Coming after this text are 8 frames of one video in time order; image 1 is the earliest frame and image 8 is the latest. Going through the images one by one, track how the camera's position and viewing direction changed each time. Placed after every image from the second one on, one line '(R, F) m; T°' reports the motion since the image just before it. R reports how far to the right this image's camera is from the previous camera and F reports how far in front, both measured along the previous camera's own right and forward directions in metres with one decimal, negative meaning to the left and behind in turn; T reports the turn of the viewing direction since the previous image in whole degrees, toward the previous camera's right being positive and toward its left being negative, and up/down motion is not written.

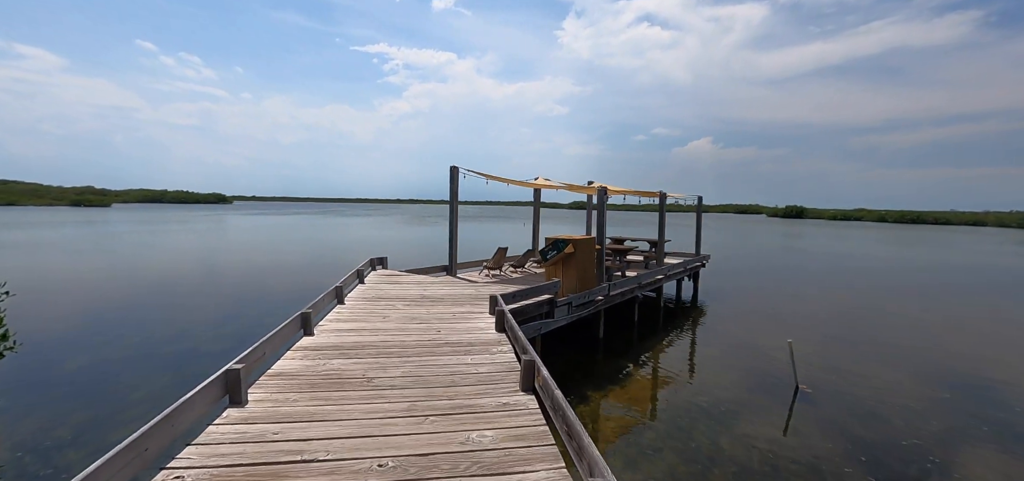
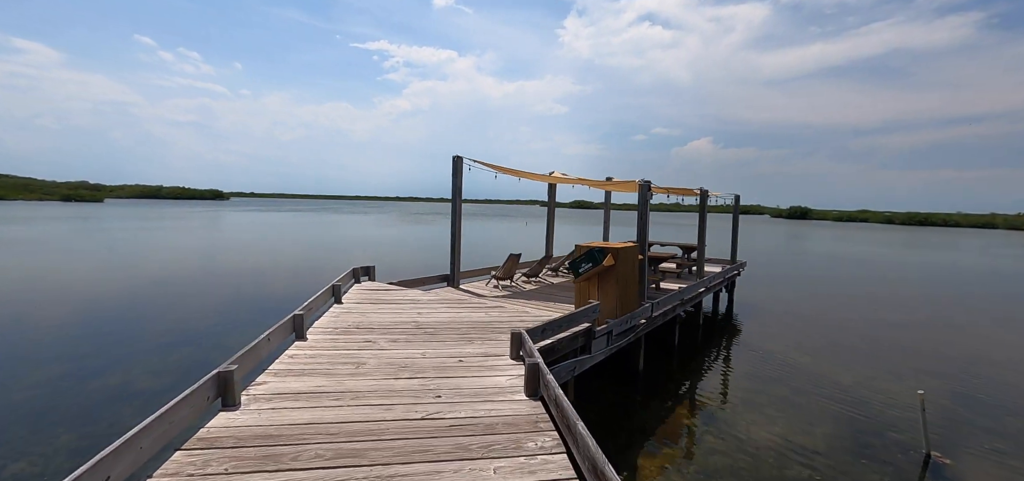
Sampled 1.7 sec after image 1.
(-0.3, +1.8) m; 0°
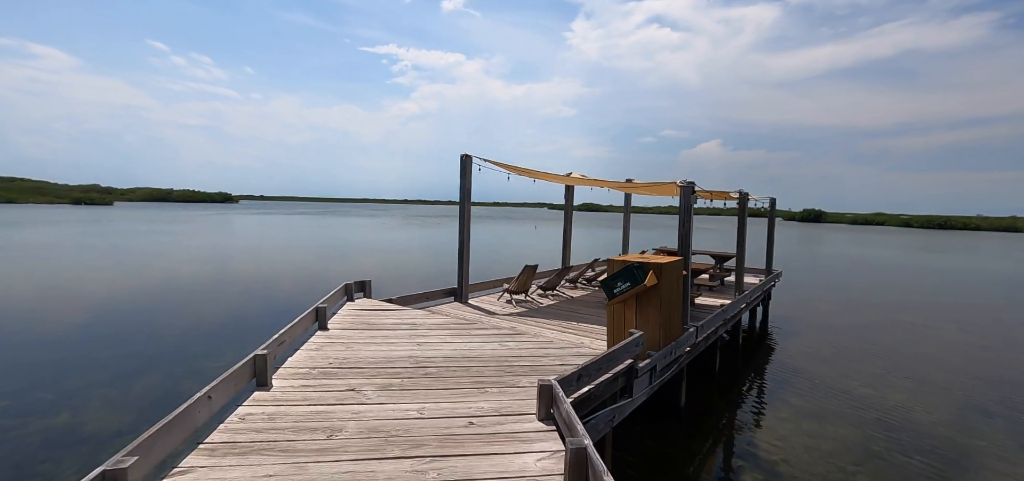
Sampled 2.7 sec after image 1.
(-0.1, +1.1) m; -1°
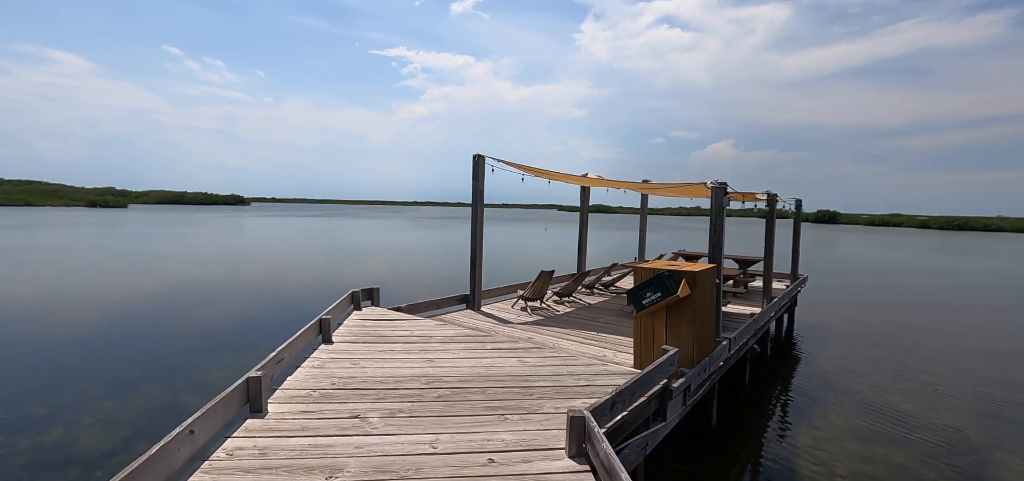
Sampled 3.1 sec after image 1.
(-0.1, +0.4) m; -1°
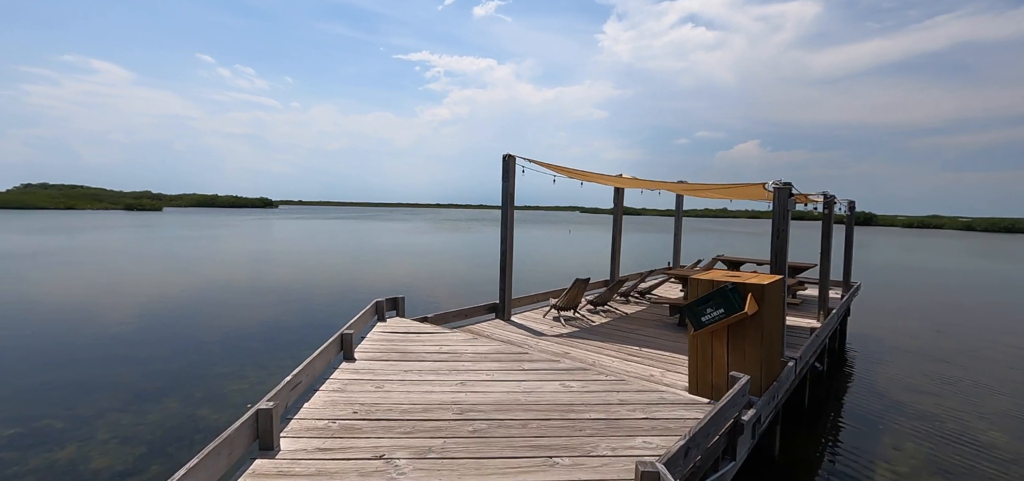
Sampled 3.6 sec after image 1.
(-0.2, +0.5) m; -3°
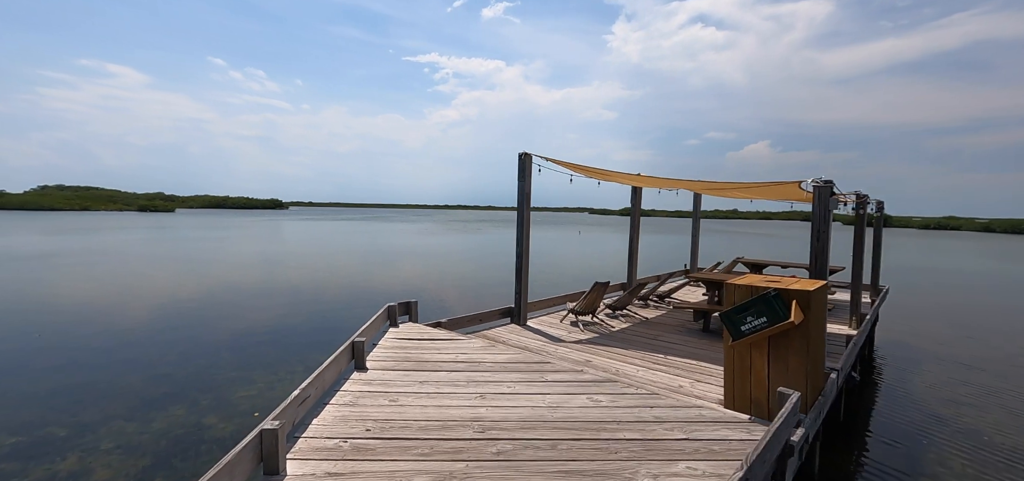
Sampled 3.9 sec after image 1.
(-0.1, +0.3) m; -1°
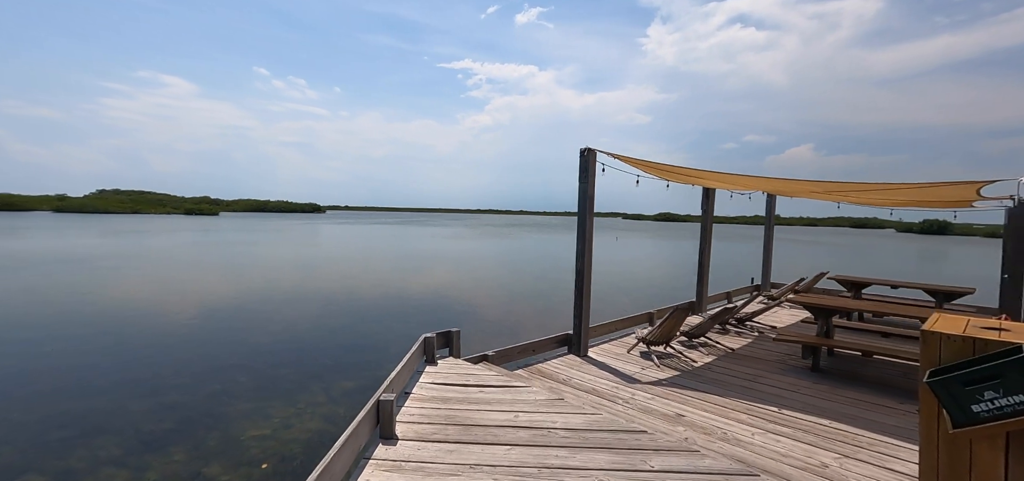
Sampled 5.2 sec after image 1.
(-0.4, +1.2) m; -4°
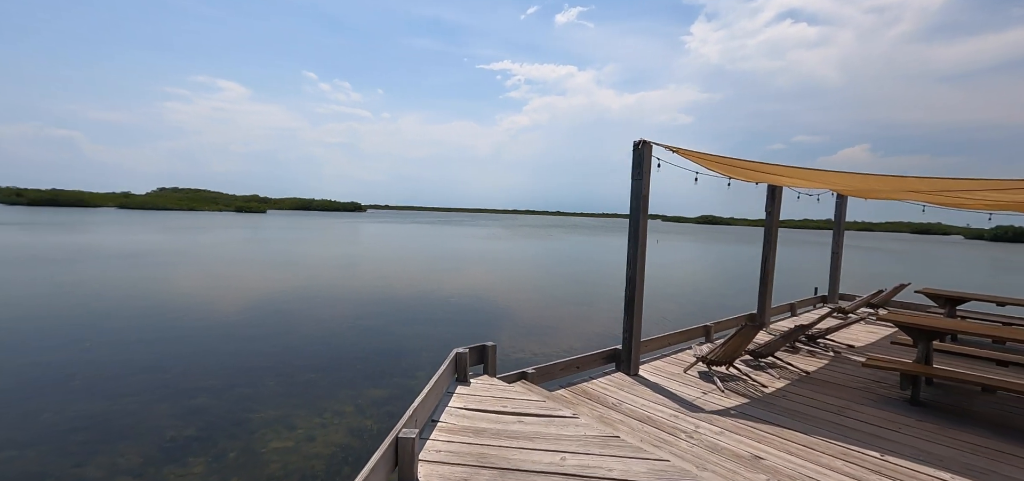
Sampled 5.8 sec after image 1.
(-0.1, +0.6) m; -5°
